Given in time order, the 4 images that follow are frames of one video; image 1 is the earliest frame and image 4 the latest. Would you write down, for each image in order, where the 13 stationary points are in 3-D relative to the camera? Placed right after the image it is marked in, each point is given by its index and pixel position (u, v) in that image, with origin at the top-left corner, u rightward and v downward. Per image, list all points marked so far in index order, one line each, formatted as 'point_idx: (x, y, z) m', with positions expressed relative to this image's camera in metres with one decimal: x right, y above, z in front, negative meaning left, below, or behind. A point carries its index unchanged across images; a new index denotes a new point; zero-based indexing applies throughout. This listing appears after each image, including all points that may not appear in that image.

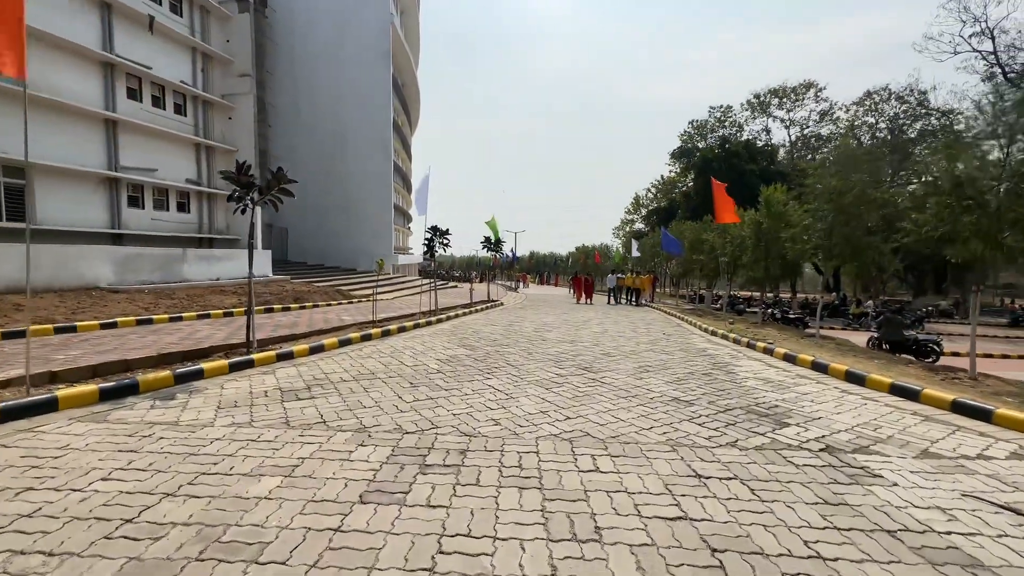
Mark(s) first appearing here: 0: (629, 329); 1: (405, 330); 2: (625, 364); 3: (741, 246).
0: (+3.4, -1.2, +12.9) m
1: (-2.7, -1.1, +11.5) m
2: (+2.0, -1.4, +8.1) m
3: (+8.1, +1.5, +15.9) m
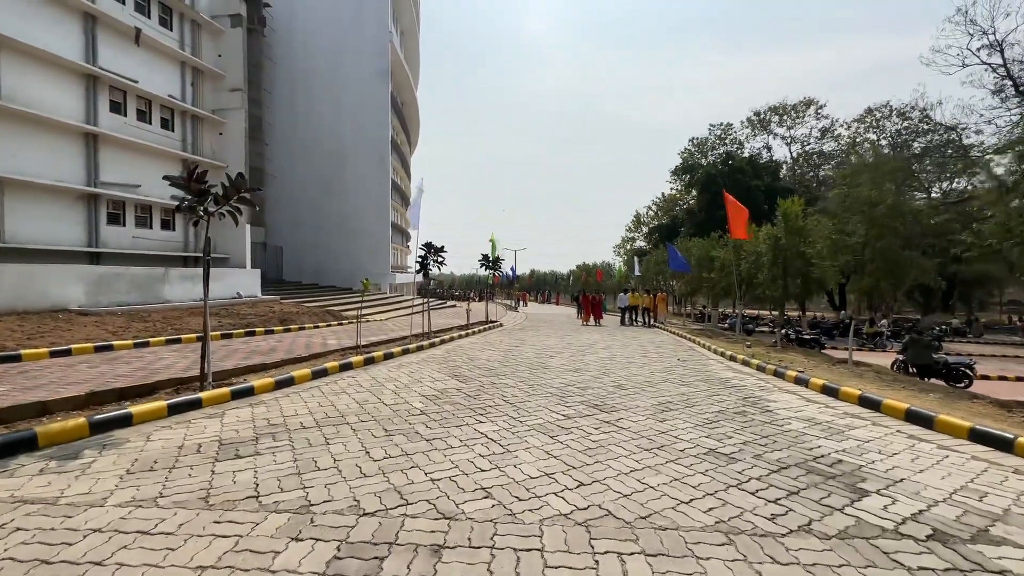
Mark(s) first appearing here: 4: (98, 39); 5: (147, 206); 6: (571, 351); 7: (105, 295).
0: (+3.4, -1.8, +11.8) m
1: (-2.8, -1.6, +10.3) m
2: (+2.0, -1.7, +6.9) m
3: (+8.1, +0.8, +14.9) m
4: (-16.3, +9.8, +17.7) m
5: (-16.2, +3.6, +19.8) m
6: (+1.6, -1.7, +12.2) m
7: (-14.4, -0.2, +15.8) m
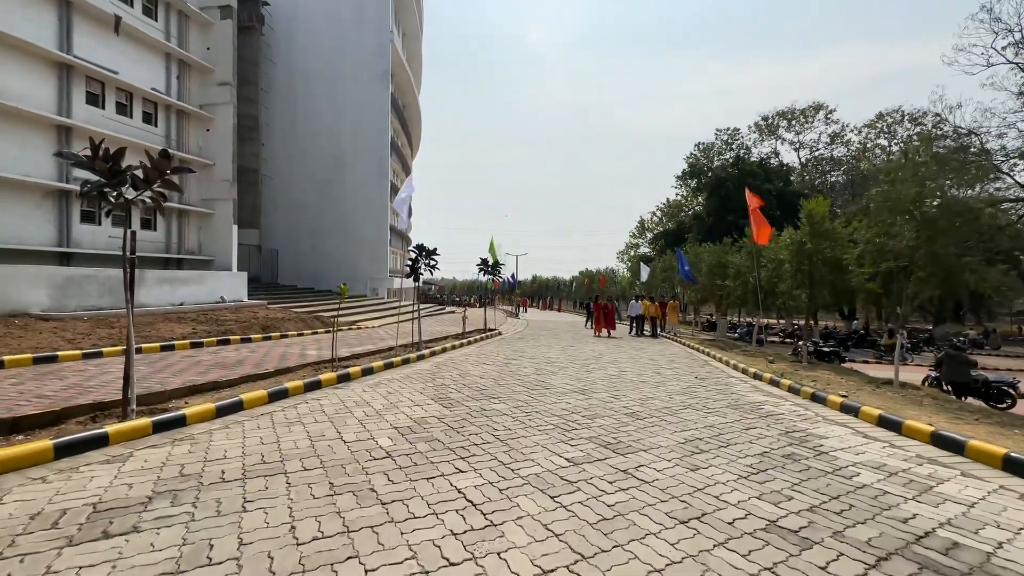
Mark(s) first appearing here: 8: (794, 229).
0: (+3.3, -2.0, +10.5) m
1: (-2.9, -1.7, +9.1) m
2: (+1.9, -1.8, +5.7) m
3: (+8.1, +0.5, +13.6) m
4: (-16.2, +9.7, +16.7) m
5: (-16.1, +3.5, +18.7) m
6: (+1.5, -1.9, +10.9) m
7: (-14.4, -0.3, +14.7) m
8: (+8.0, +1.7, +12.8) m
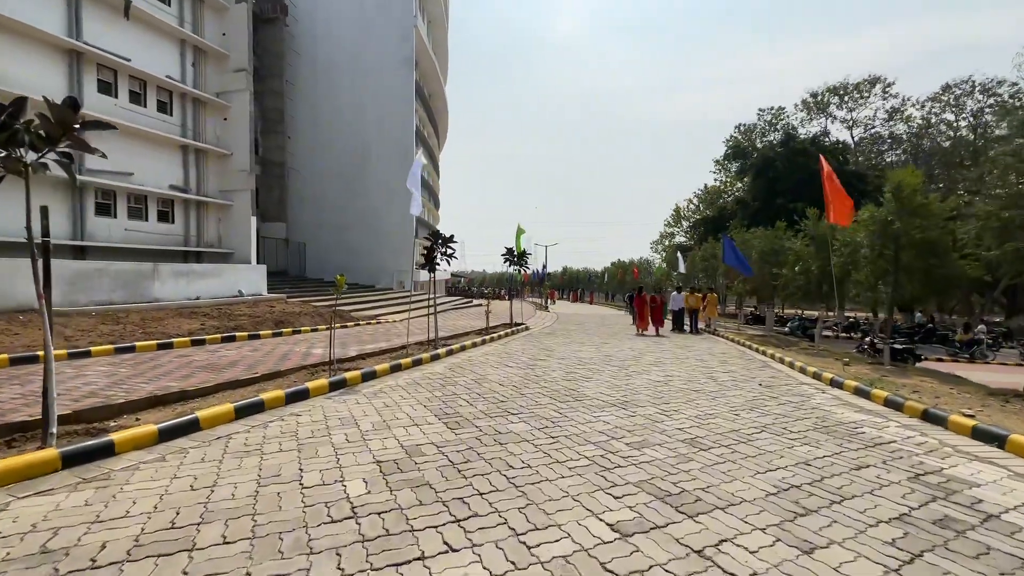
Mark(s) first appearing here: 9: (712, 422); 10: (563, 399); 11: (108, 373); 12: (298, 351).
0: (+3.8, -1.8, +8.9) m
1: (-2.4, -1.6, +7.9) m
2: (+2.1, -1.7, +4.1) m
3: (+8.8, +0.8, +11.6) m
4: (-15.3, +9.9, +16.1) m
5: (-15.1, +3.7, +18.2) m
6: (+2.0, -1.7, +9.4) m
7: (-13.6, -0.2, +14.2) m
8: (+8.7, +2.0, +10.8) m
9: (+2.6, -1.7, +5.8) m
10: (+0.8, -1.7, +6.8) m
11: (-7.1, -1.5, +8.0) m
12: (-5.2, -1.5, +10.9) m
